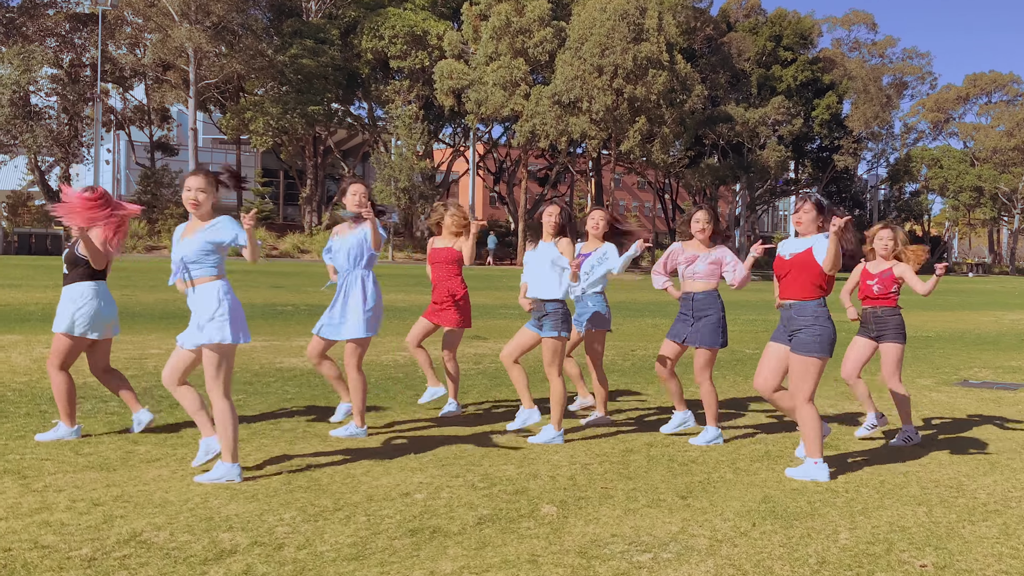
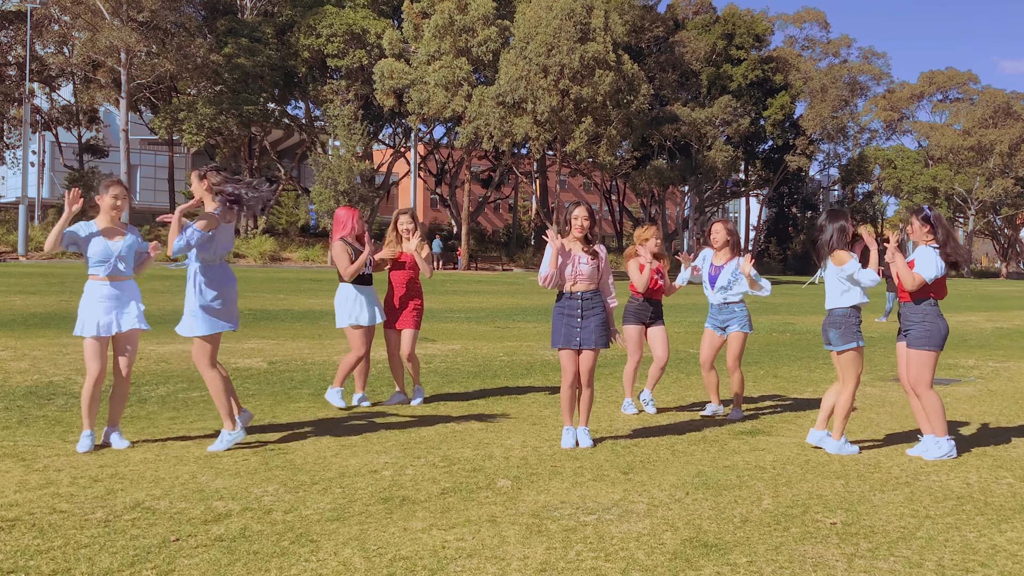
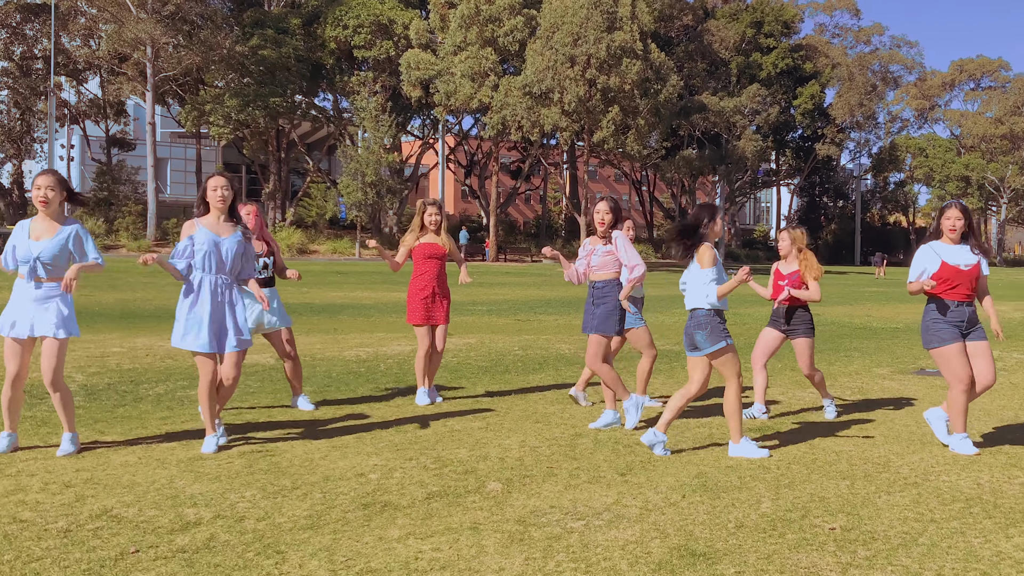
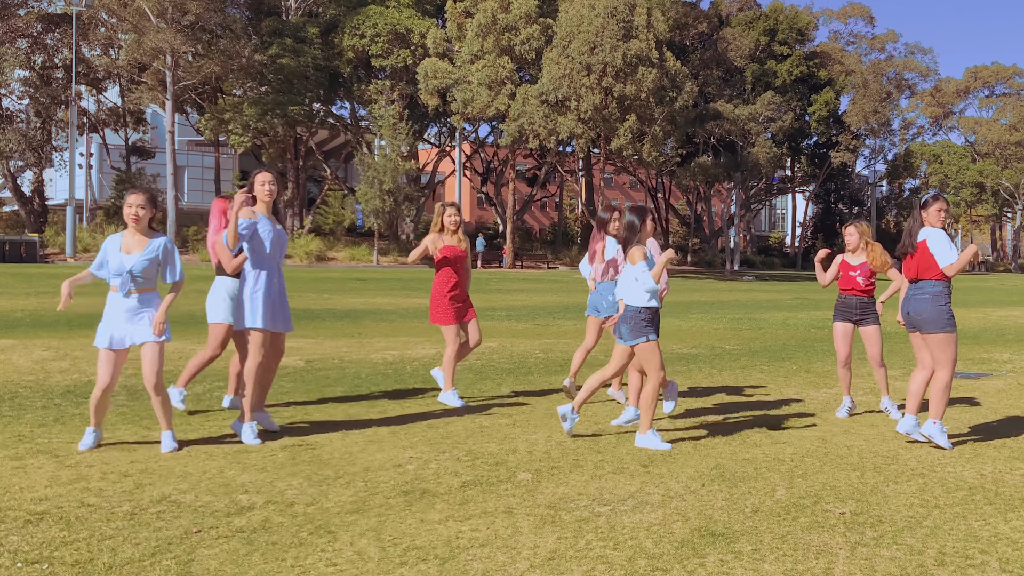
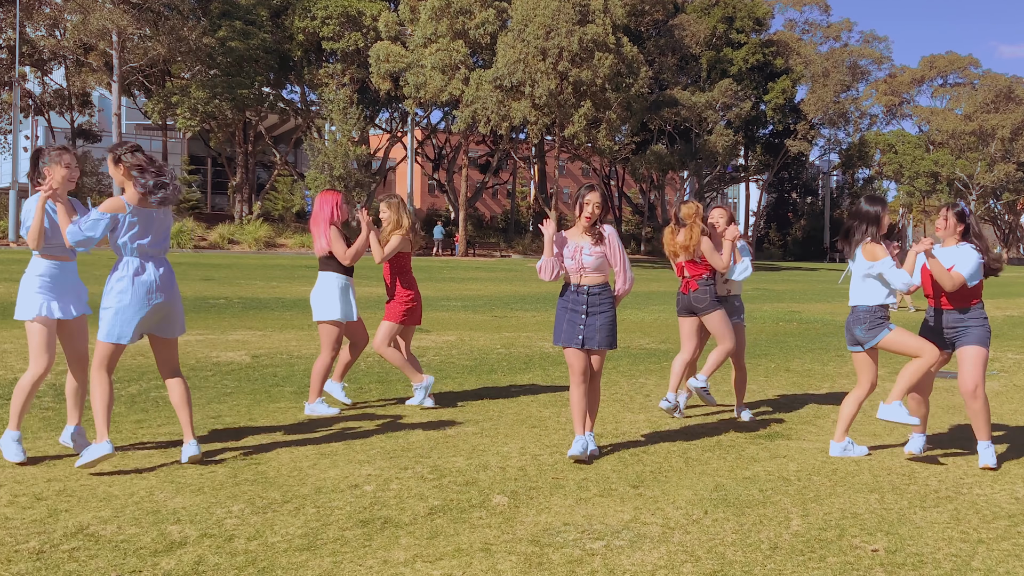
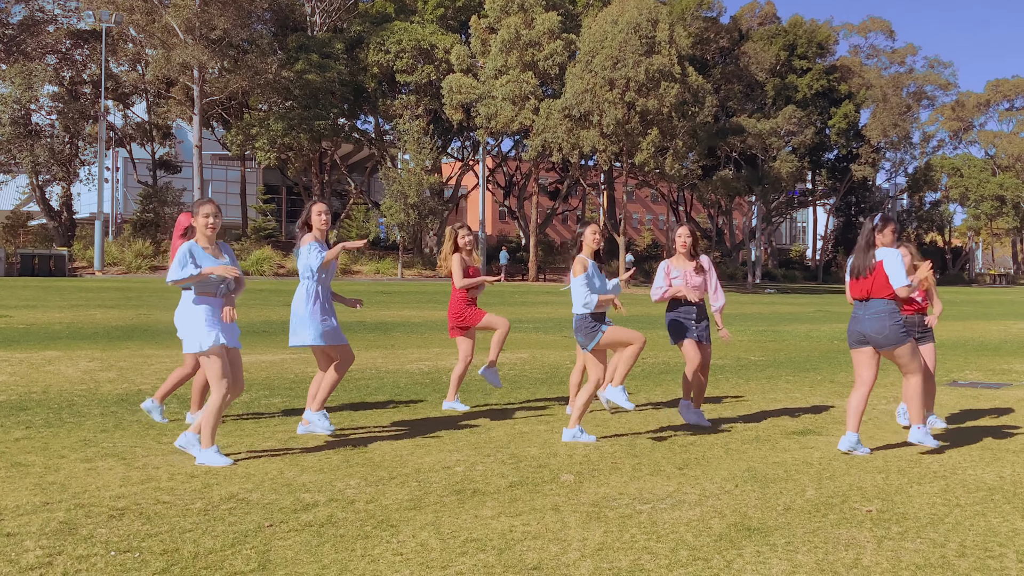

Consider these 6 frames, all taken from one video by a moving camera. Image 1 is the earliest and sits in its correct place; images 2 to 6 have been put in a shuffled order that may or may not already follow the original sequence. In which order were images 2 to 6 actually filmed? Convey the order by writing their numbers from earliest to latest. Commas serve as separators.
6, 4, 3, 2, 5
